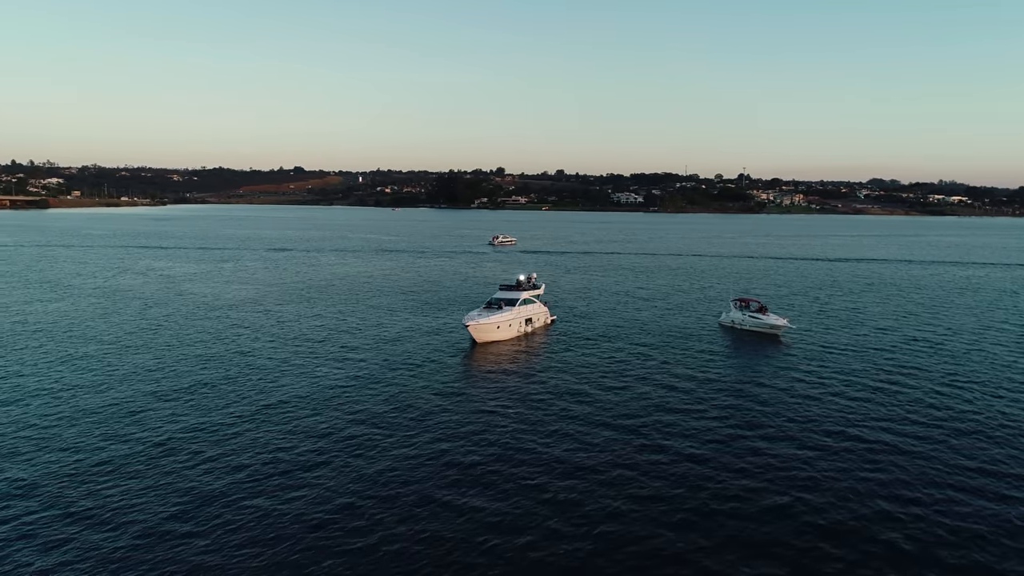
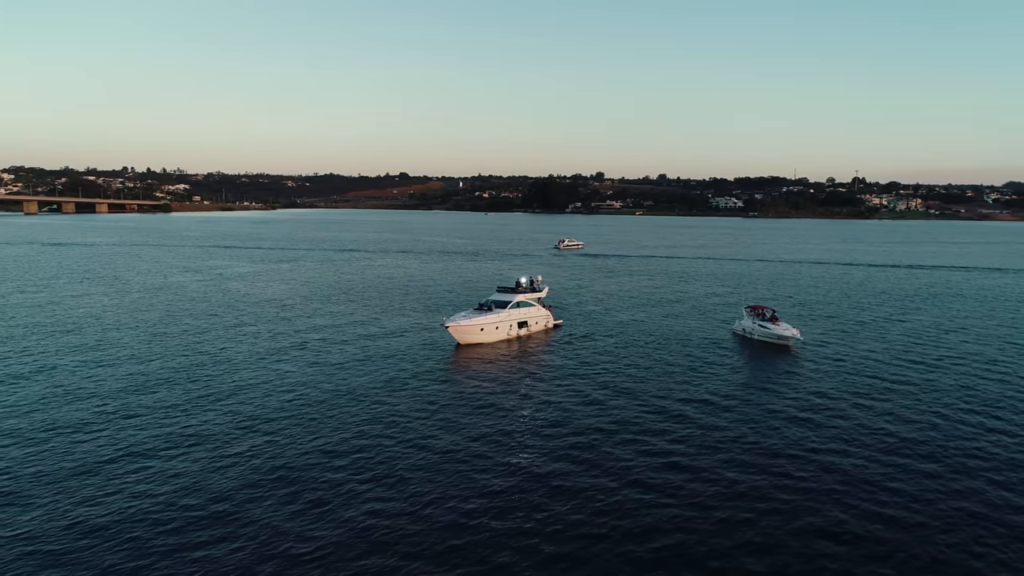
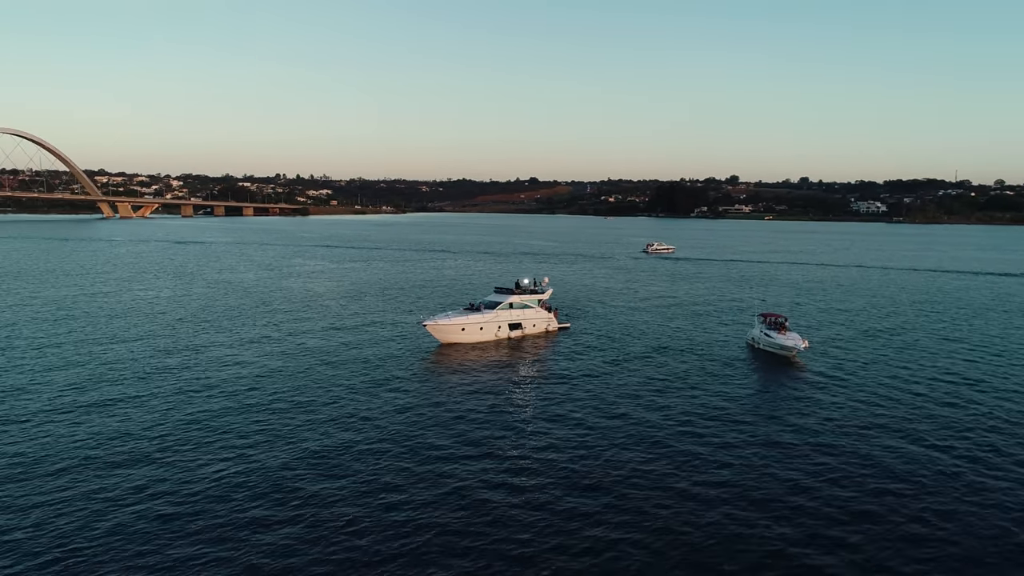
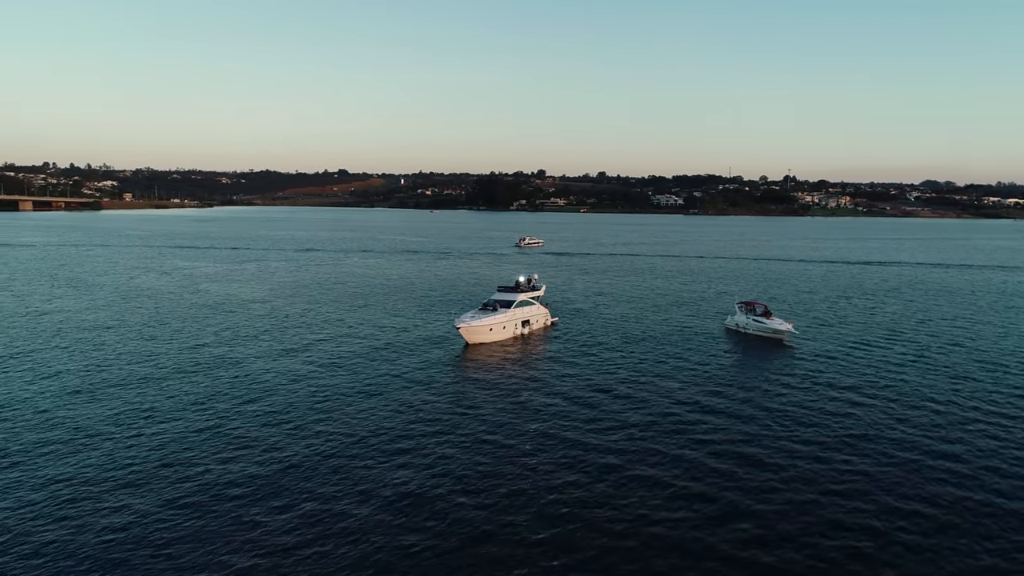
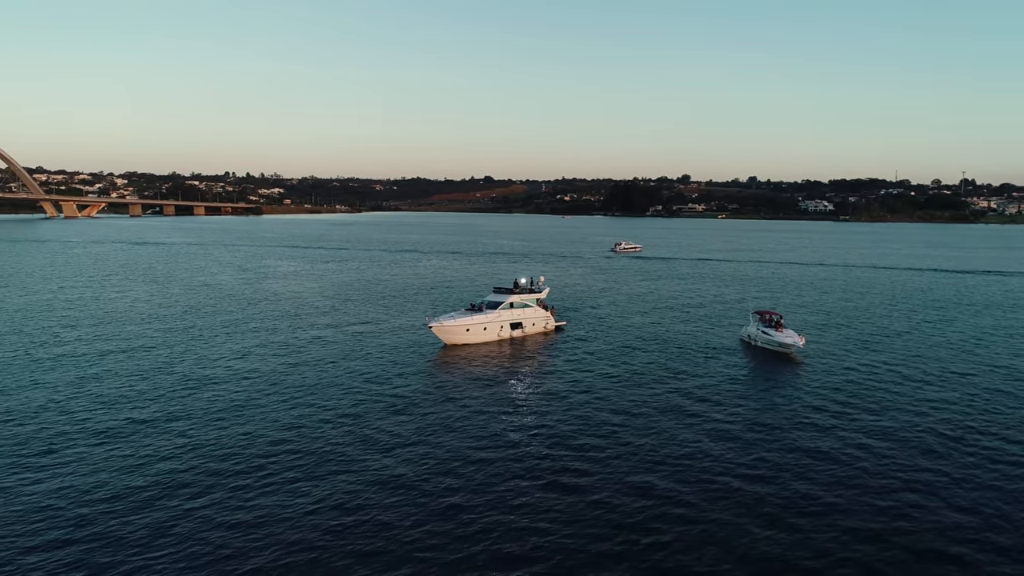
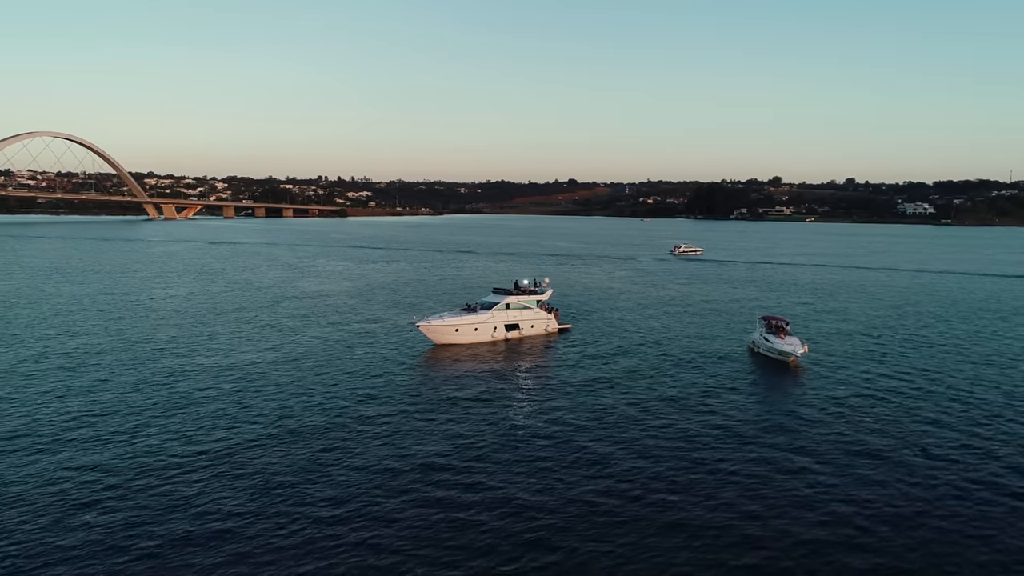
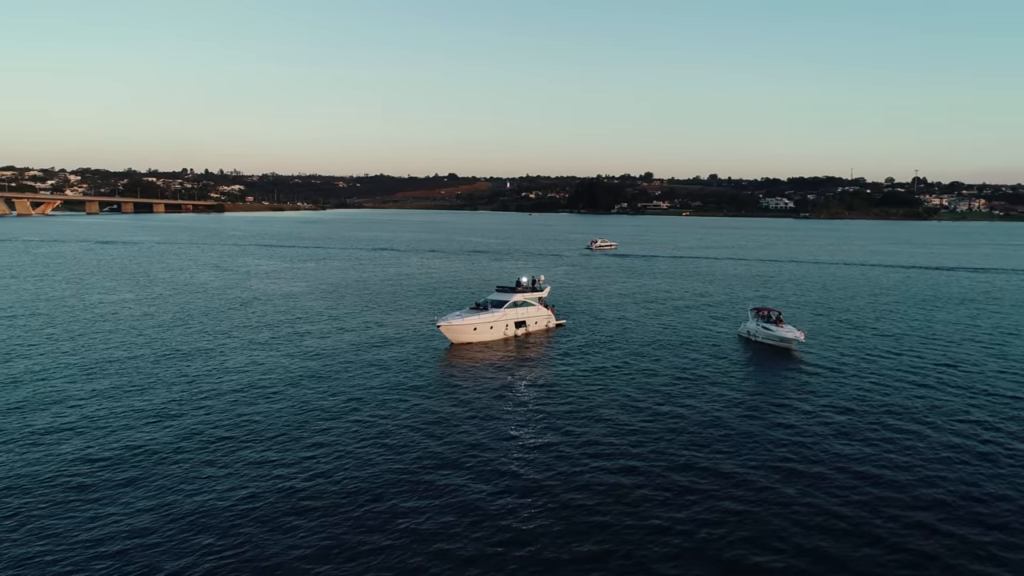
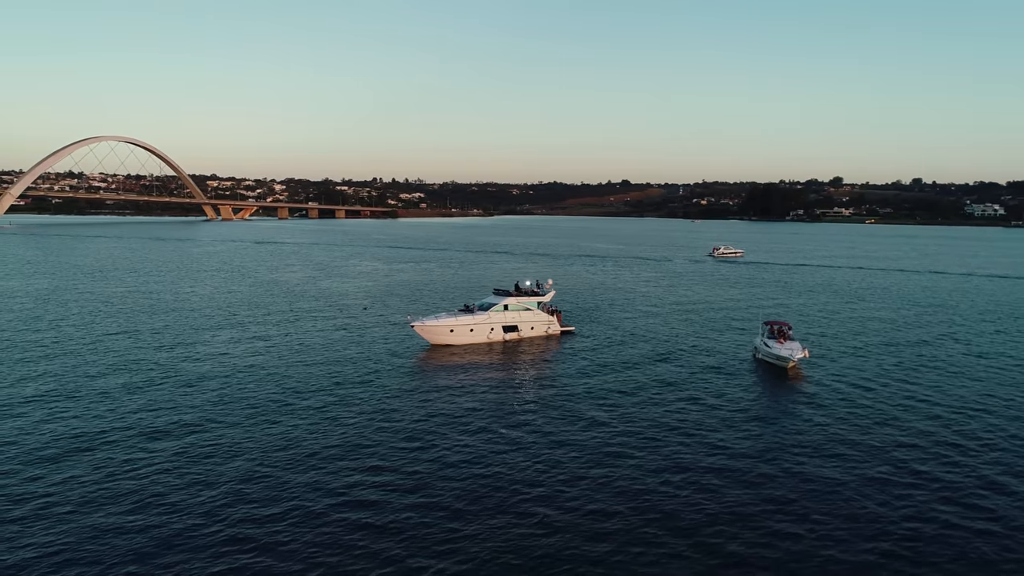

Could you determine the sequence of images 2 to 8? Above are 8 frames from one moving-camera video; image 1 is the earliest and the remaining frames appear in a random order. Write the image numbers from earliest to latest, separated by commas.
4, 2, 7, 5, 3, 6, 8
